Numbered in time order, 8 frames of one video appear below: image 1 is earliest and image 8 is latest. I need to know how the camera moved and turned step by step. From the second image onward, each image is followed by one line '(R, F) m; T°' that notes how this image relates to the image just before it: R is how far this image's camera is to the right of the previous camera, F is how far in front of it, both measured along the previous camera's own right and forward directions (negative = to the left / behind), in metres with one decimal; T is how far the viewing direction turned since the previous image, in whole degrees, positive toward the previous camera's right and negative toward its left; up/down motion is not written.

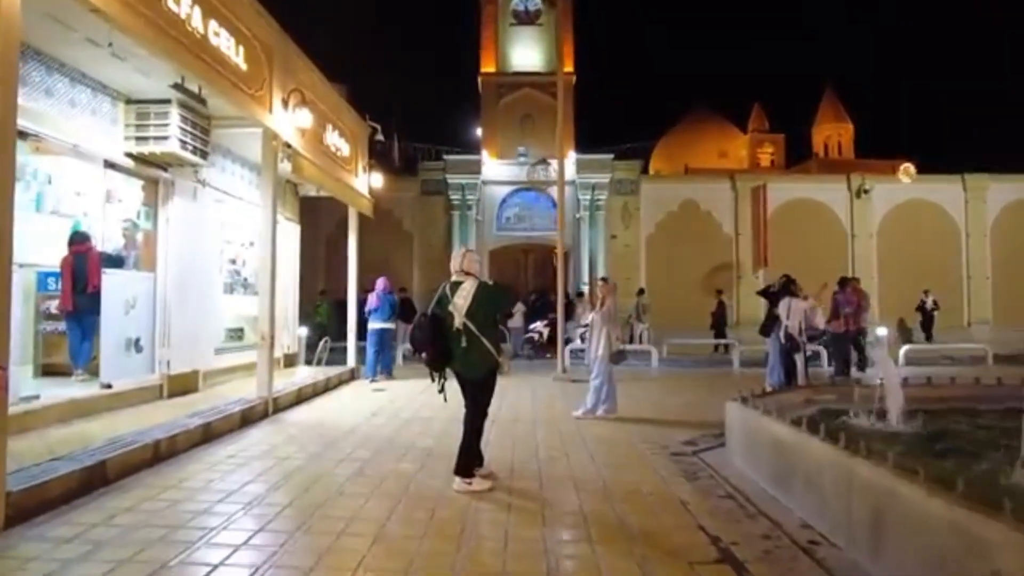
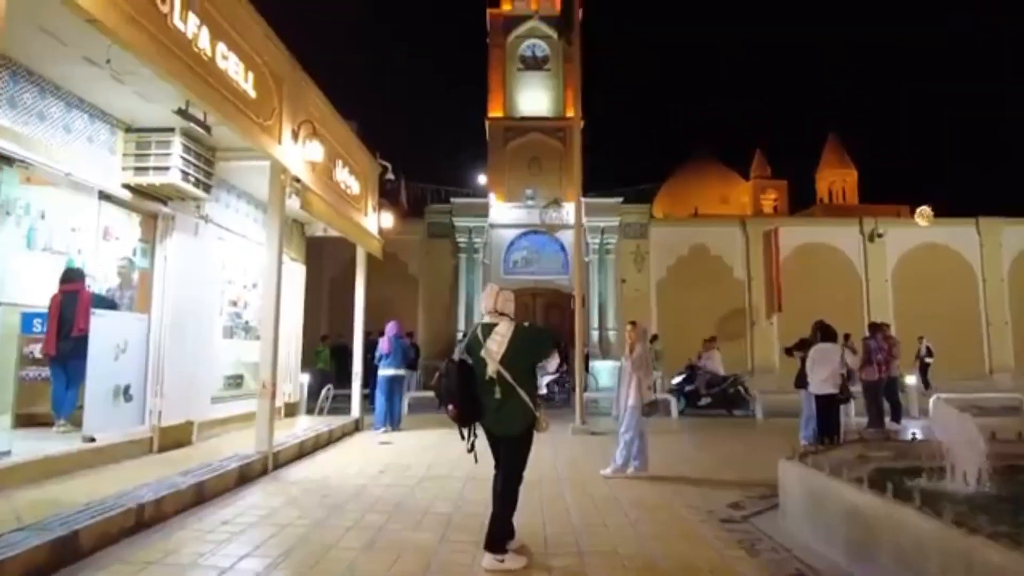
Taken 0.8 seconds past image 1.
(-0.2, +0.6) m; 0°
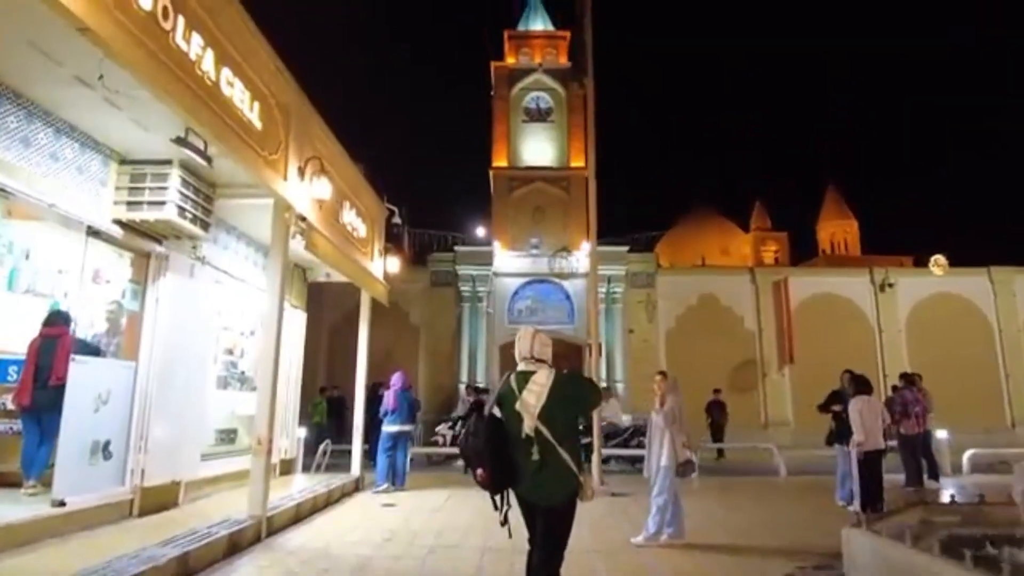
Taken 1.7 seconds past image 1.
(-0.2, +0.6) m; 0°
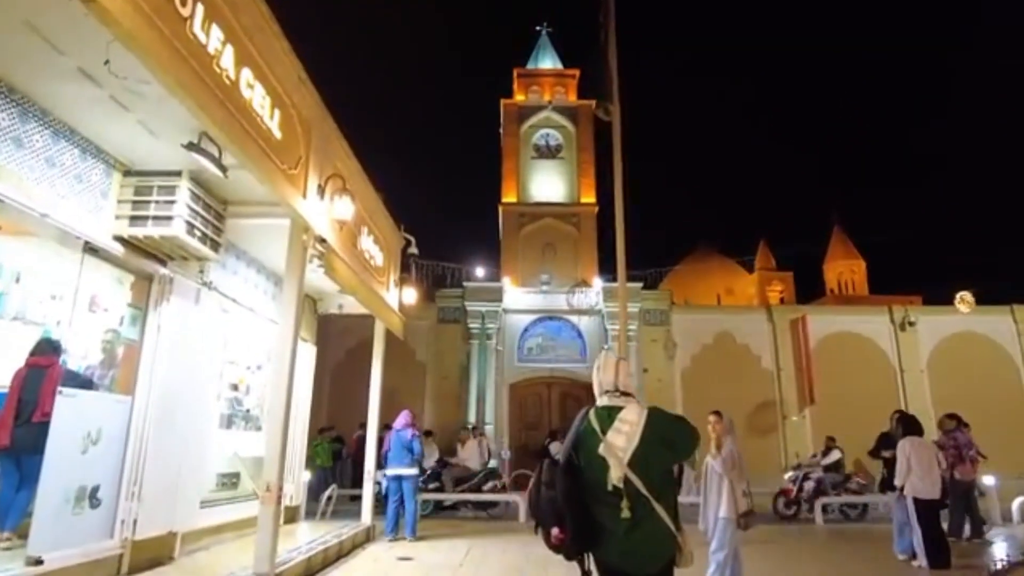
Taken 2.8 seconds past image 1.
(-0.4, +0.7) m; 0°
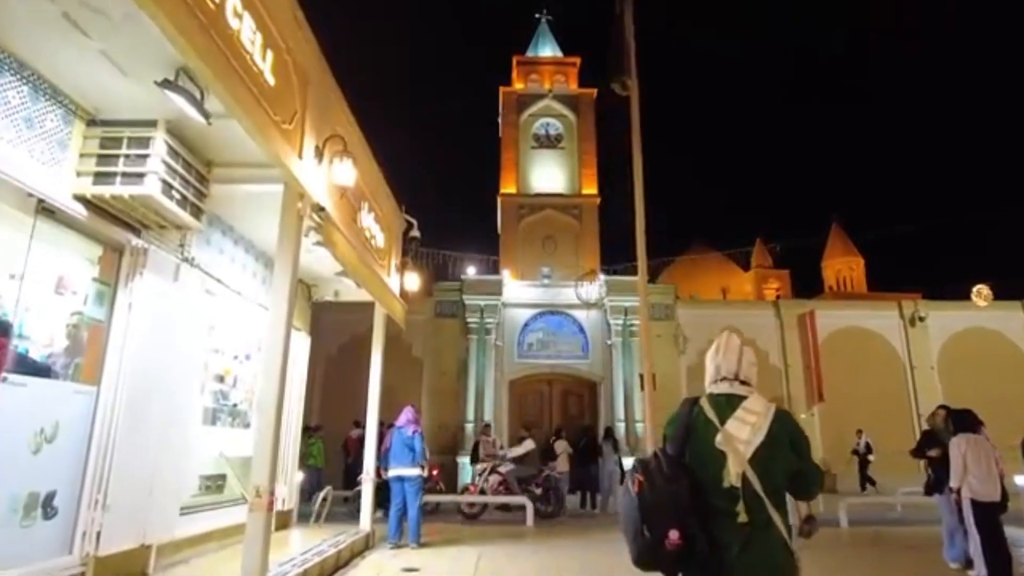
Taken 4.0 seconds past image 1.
(-0.3, +0.8) m; +1°
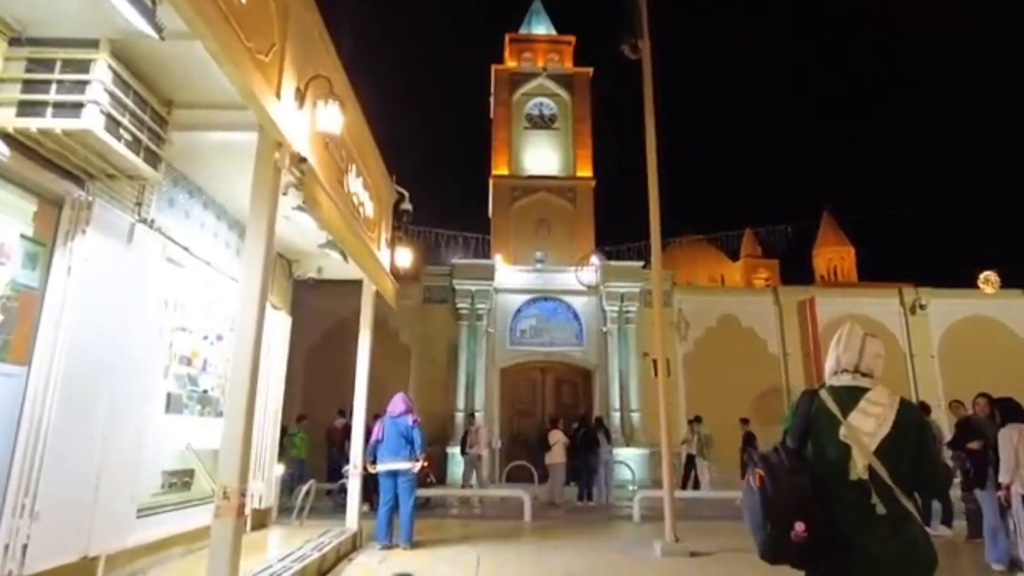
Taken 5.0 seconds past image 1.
(-0.2, +0.8) m; +1°
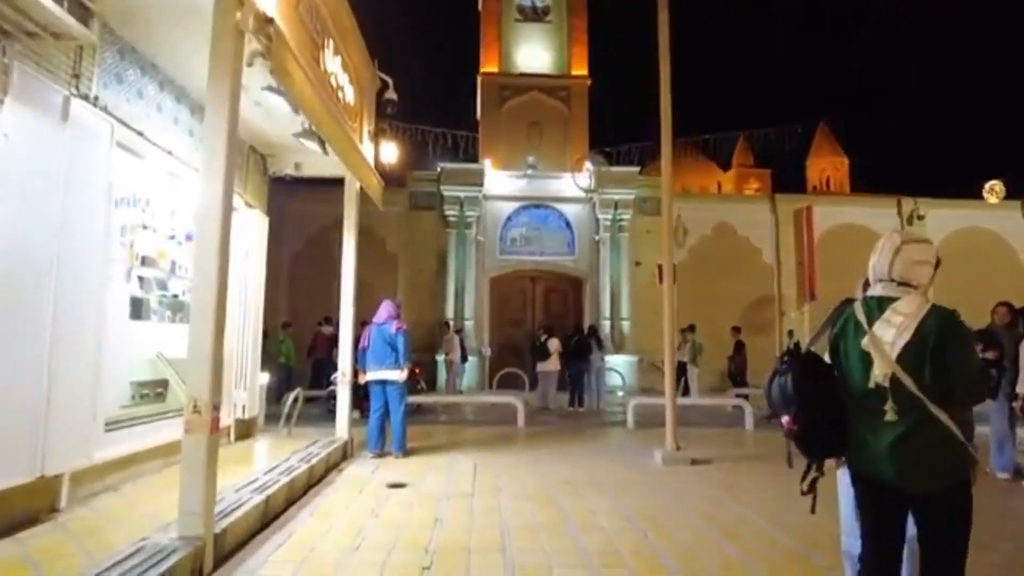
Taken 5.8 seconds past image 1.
(-0.1, +0.6) m; +1°
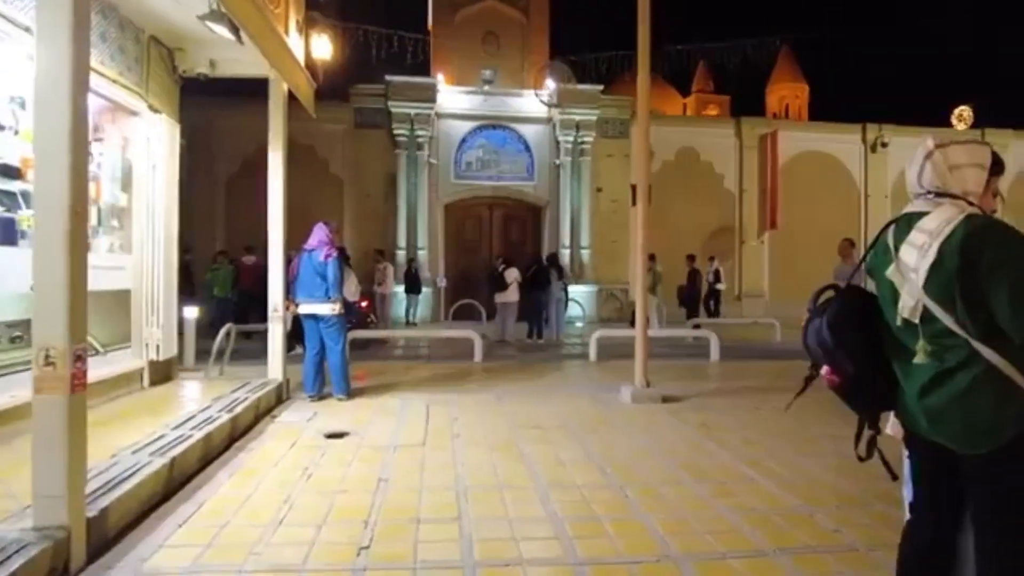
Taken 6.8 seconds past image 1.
(0.0, +0.9) m; +4°
